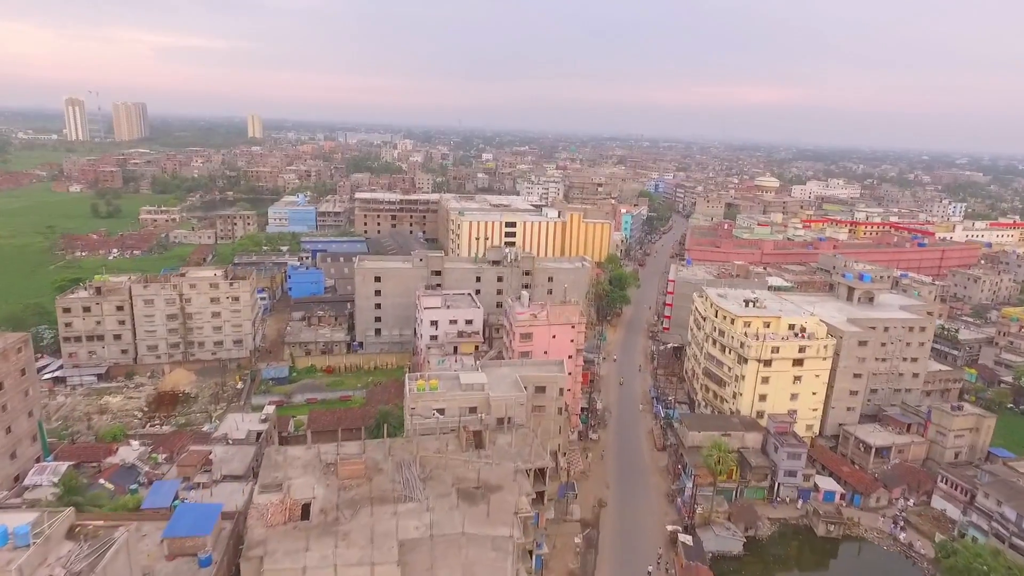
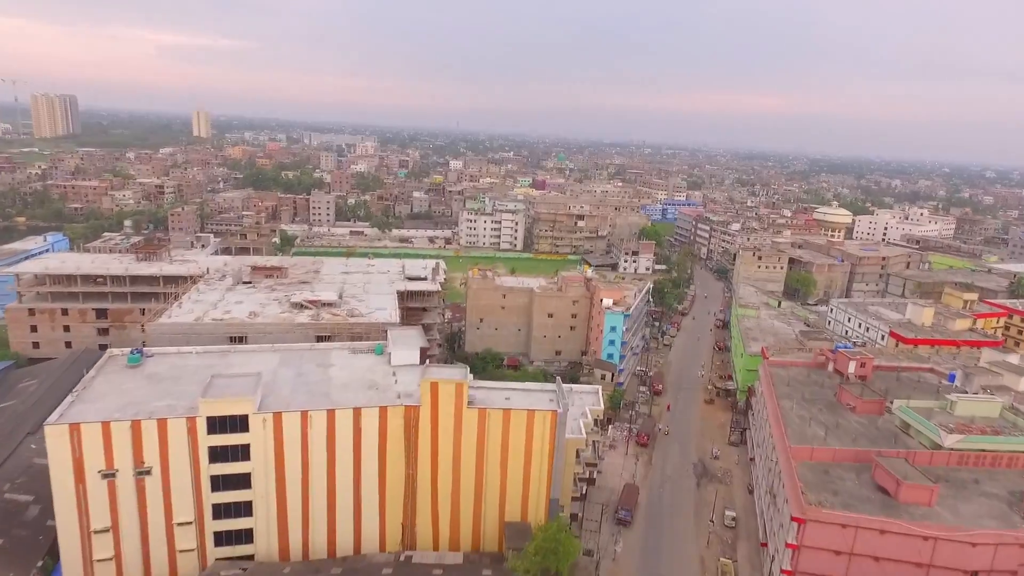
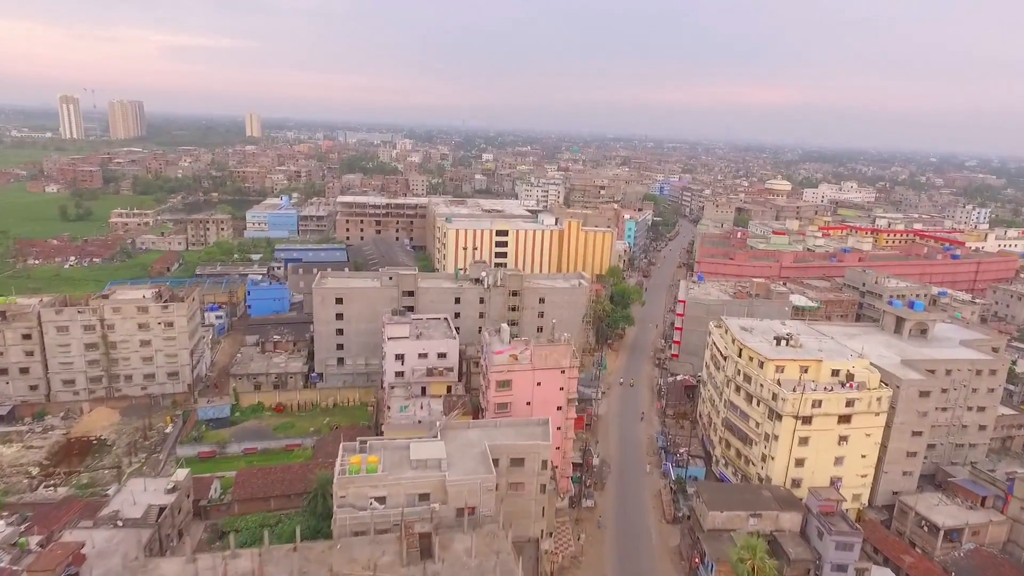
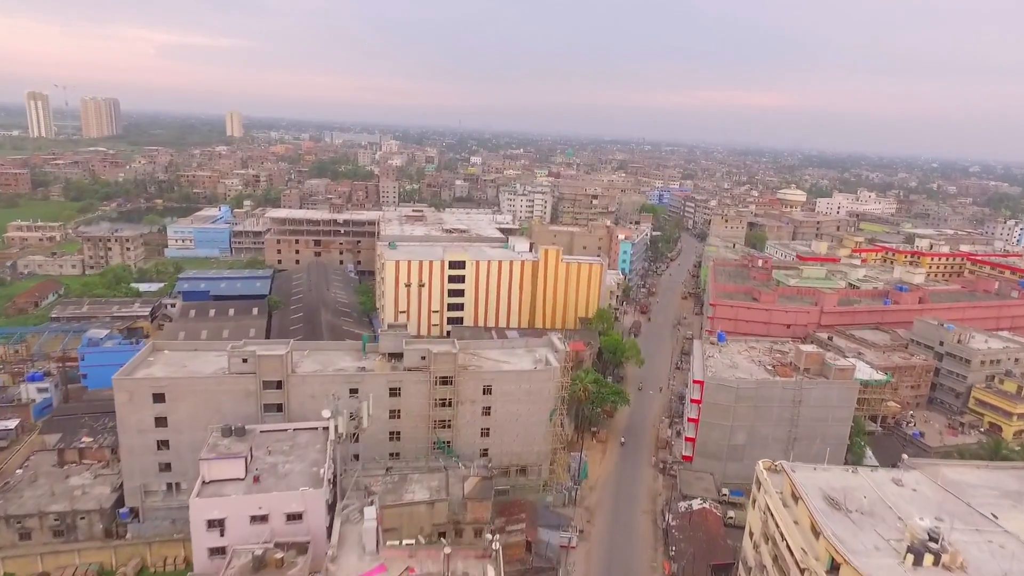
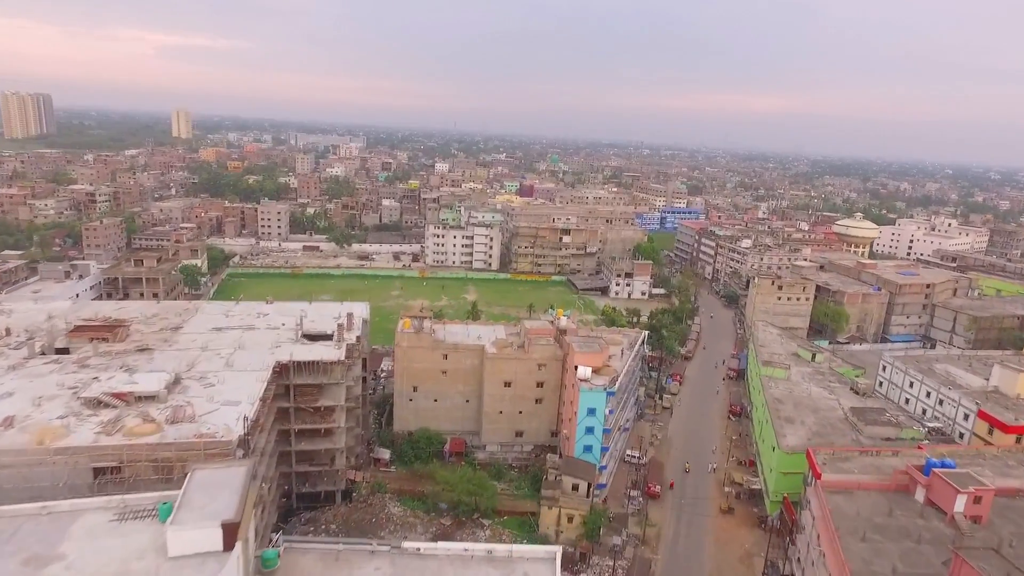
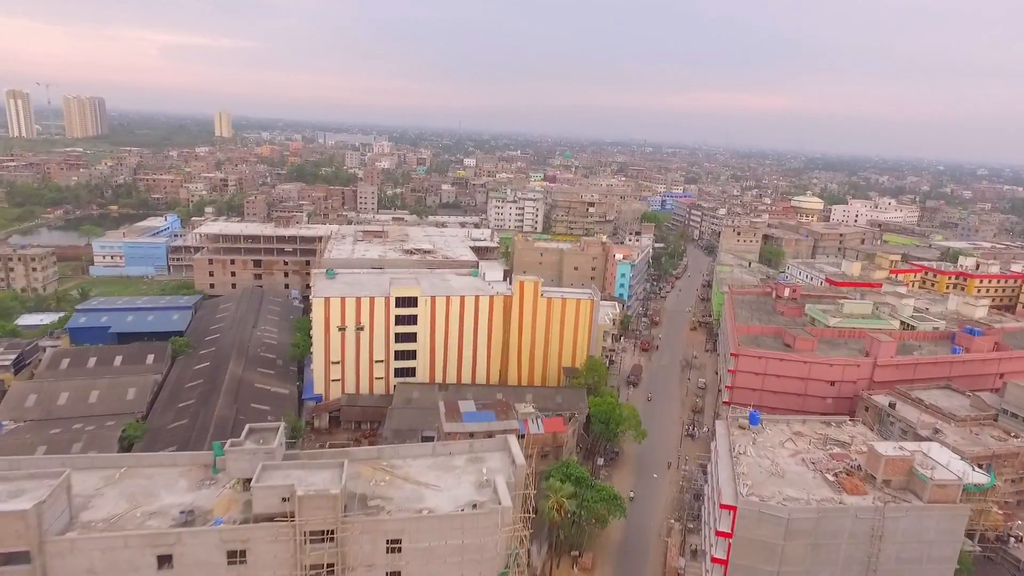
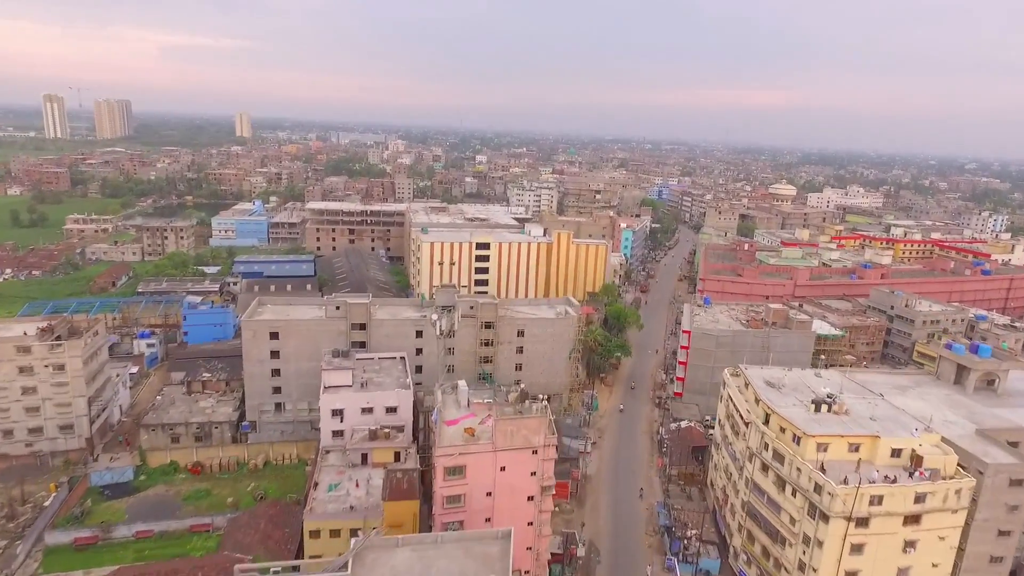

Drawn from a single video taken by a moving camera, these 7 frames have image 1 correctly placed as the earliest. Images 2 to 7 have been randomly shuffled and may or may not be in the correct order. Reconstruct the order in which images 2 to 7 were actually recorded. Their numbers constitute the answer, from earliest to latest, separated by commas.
3, 7, 4, 6, 2, 5
